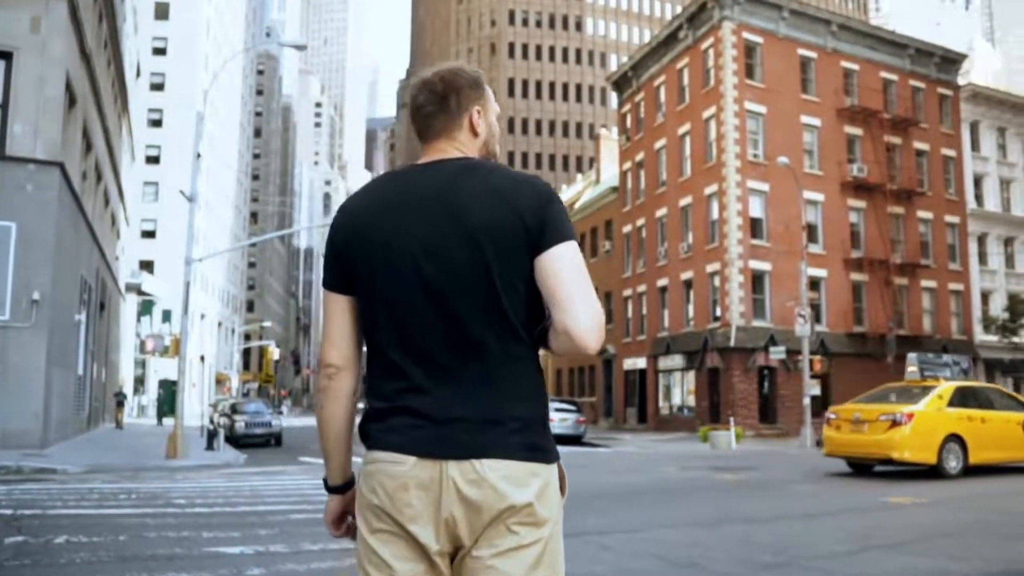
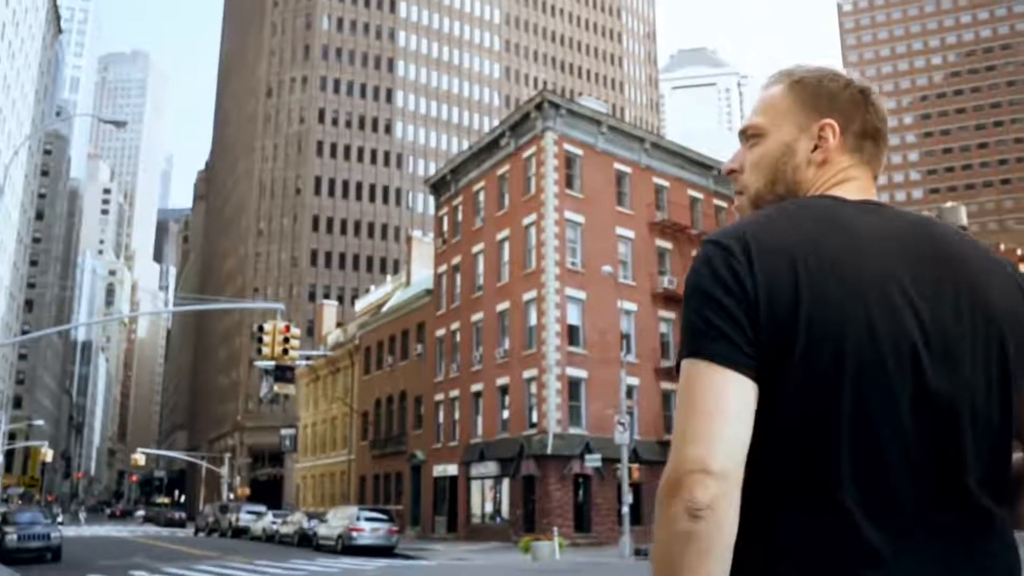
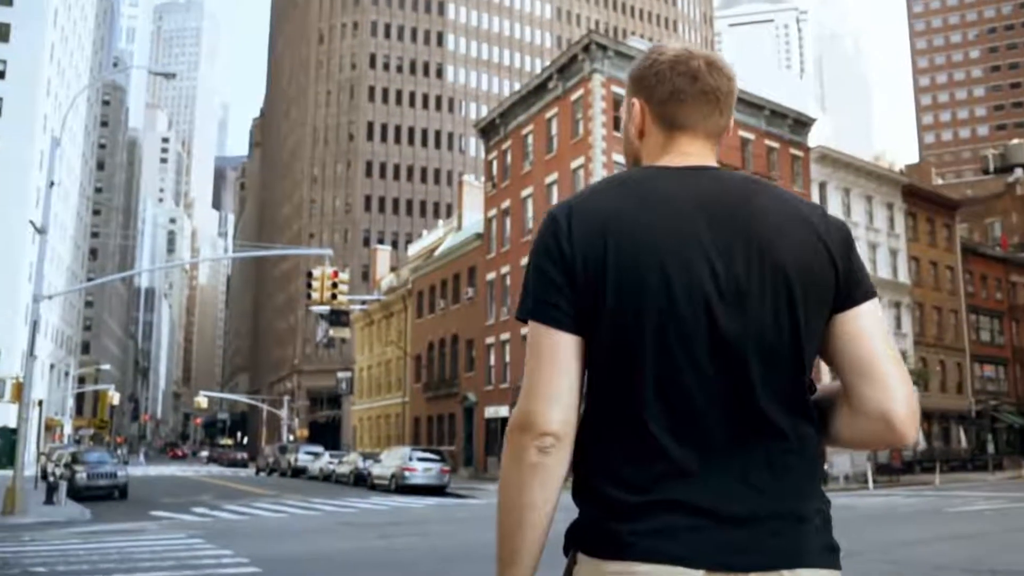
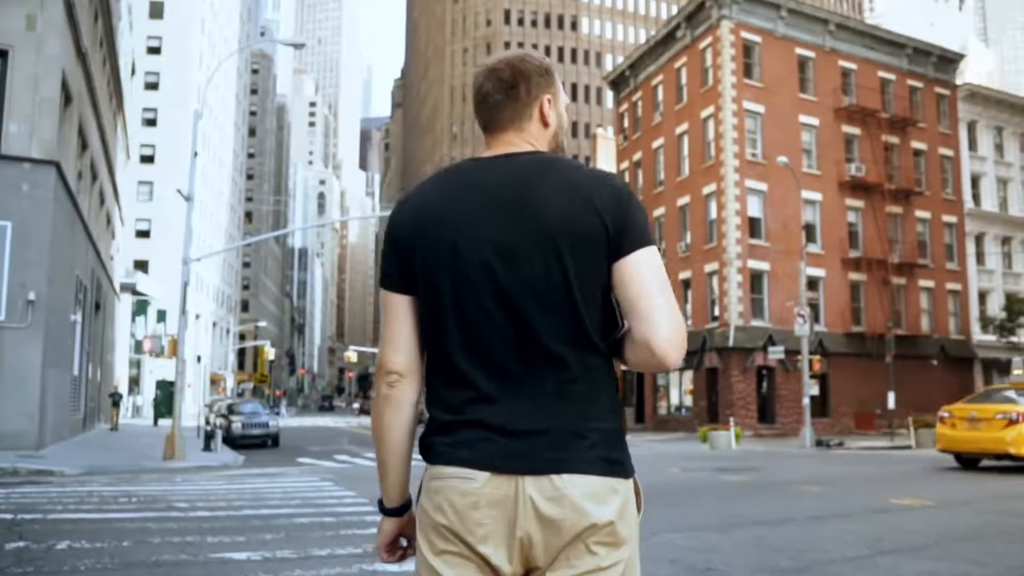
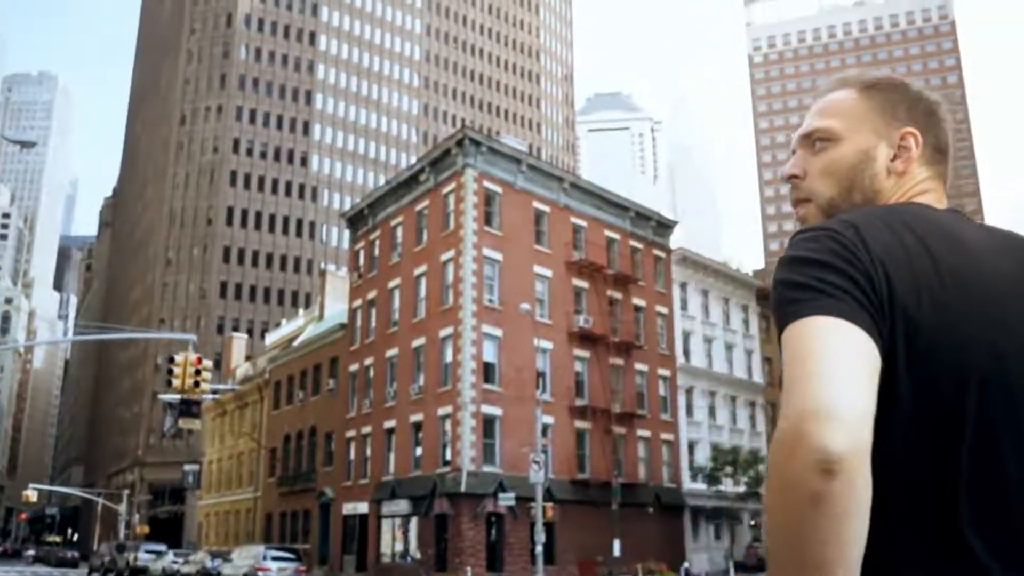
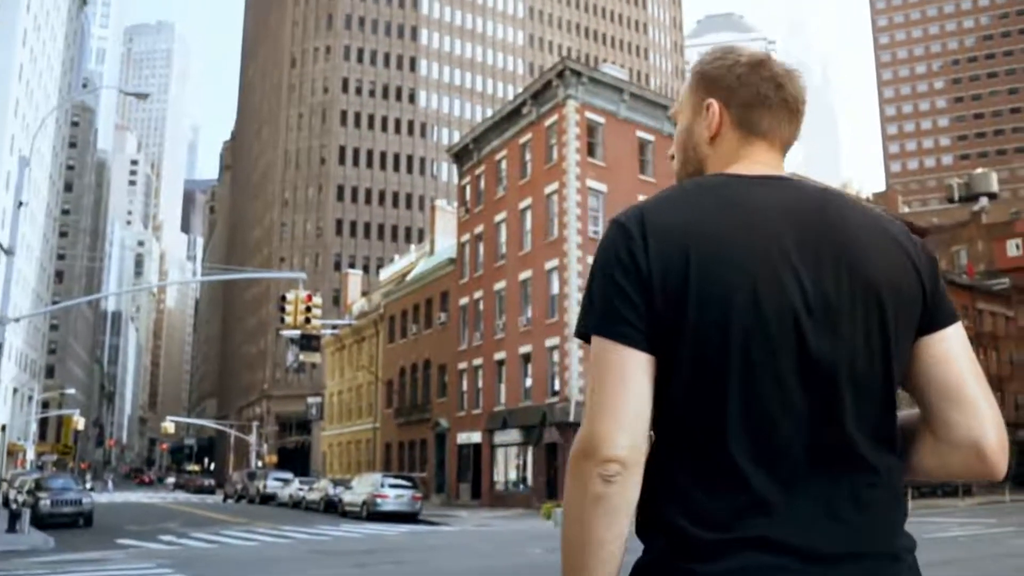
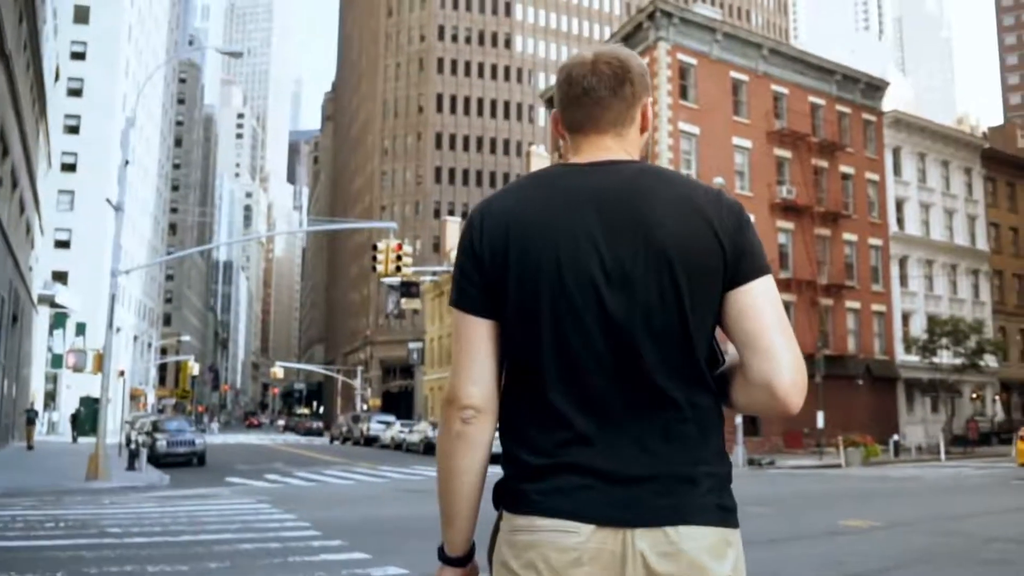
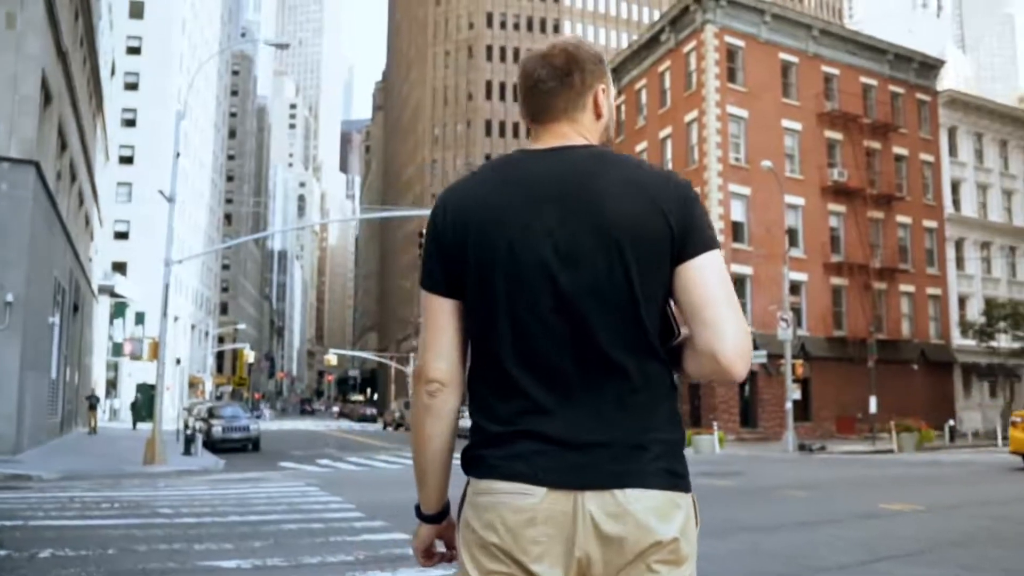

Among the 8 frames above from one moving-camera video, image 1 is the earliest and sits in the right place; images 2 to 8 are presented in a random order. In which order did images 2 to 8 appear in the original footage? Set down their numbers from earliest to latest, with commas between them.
4, 8, 7, 3, 6, 2, 5
